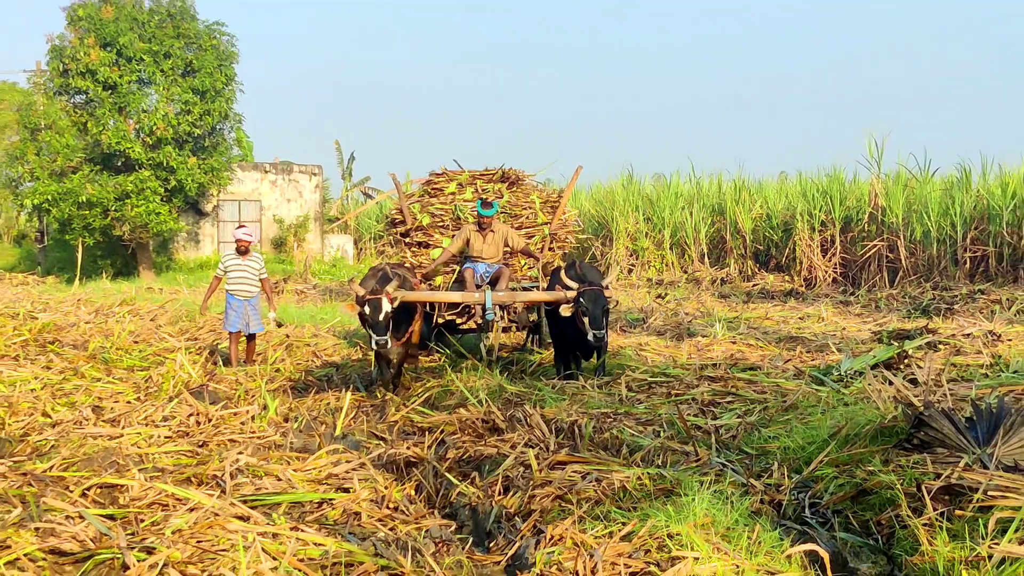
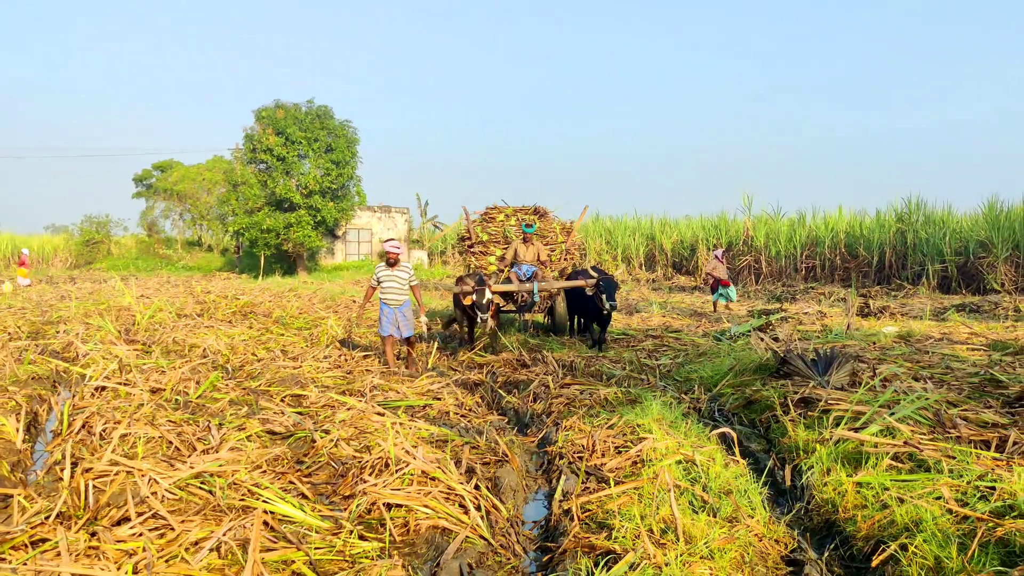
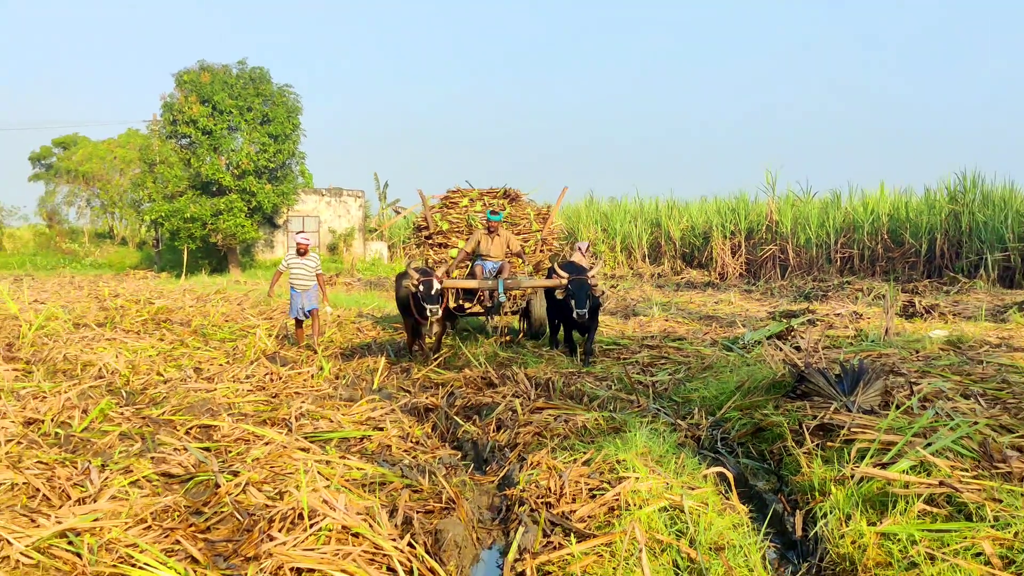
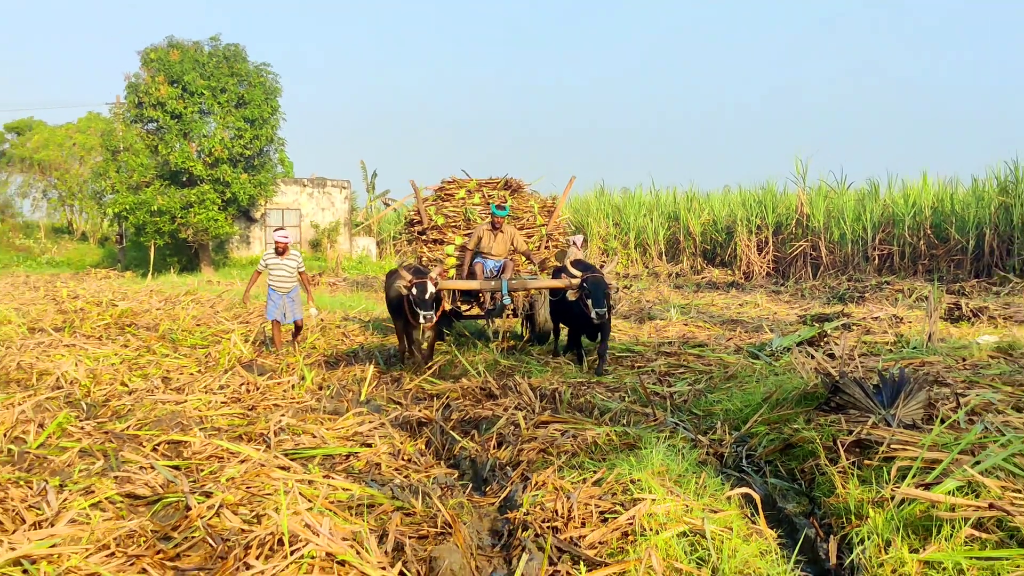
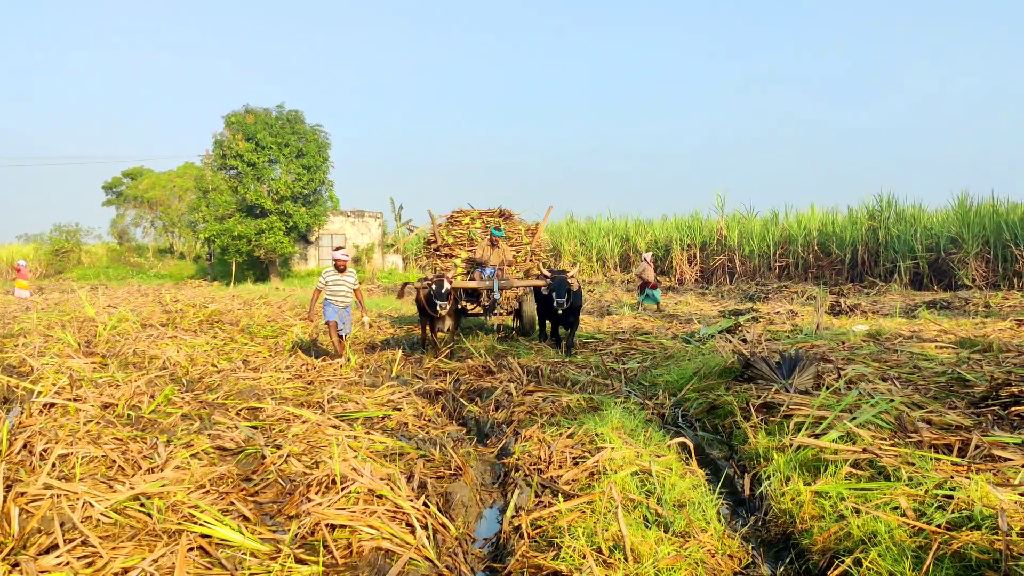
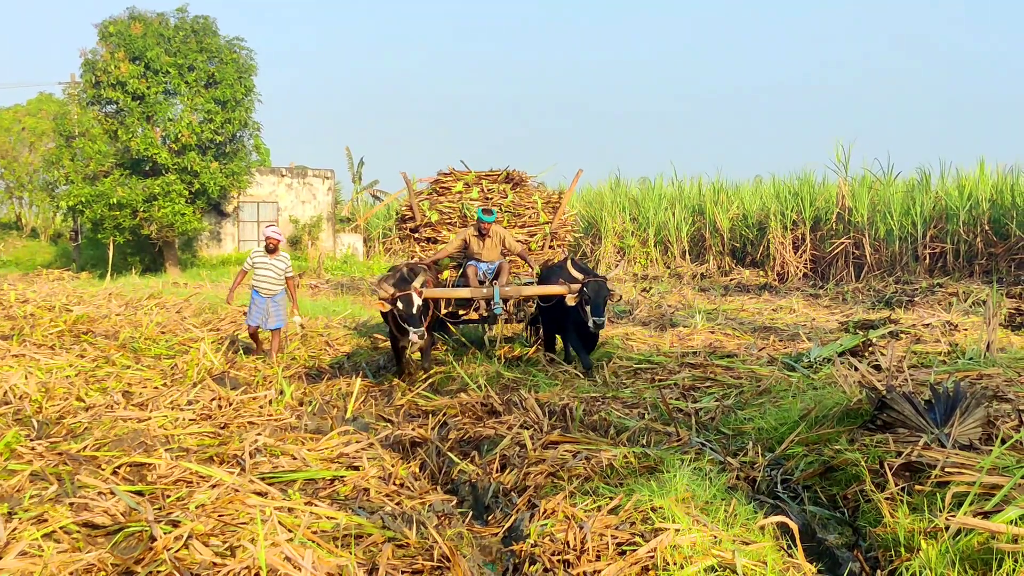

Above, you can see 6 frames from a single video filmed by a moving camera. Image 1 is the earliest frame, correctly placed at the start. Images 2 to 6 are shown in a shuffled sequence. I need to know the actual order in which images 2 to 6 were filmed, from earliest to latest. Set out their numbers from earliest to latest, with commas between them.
6, 4, 3, 5, 2
